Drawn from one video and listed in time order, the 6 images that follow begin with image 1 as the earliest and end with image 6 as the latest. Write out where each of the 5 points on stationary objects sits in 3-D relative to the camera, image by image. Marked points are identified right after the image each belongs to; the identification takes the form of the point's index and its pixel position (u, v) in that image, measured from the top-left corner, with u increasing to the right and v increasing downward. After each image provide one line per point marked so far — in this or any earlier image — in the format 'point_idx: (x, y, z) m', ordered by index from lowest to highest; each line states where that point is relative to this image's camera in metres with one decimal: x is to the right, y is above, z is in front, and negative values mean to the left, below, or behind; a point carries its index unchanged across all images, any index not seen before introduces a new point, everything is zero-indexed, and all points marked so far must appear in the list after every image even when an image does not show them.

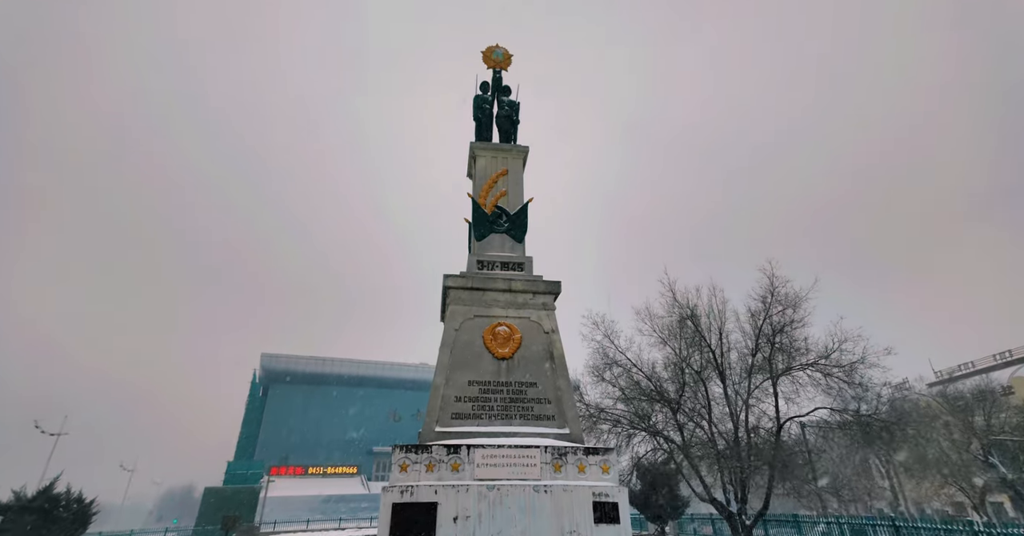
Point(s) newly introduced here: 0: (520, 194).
0: (+0.2, +1.4, +12.9) m
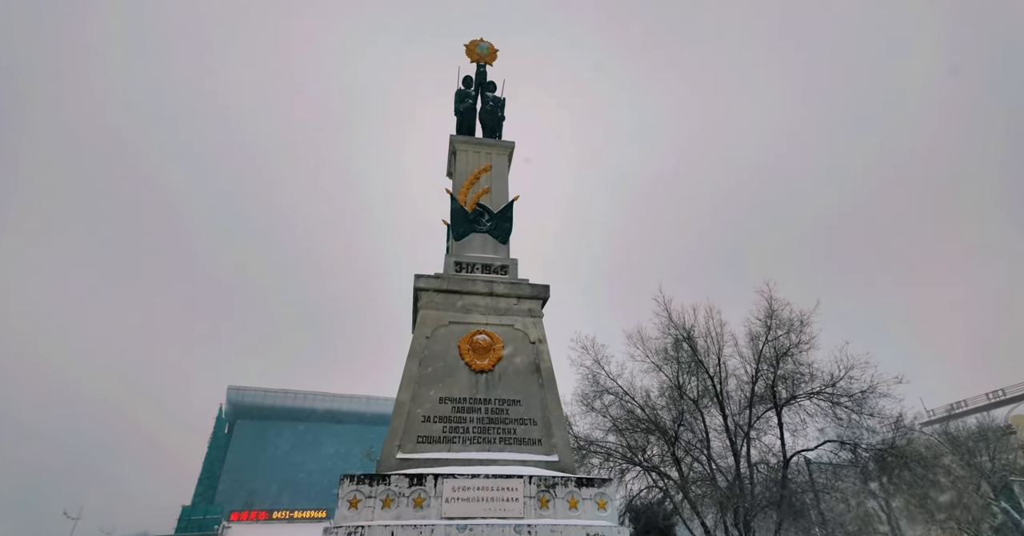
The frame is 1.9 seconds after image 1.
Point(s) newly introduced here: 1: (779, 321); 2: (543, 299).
0: (-0.1, +1.3, +11.5) m
1: (+6.5, -1.3, +15.8) m
2: (+0.5, -0.5, +9.9) m
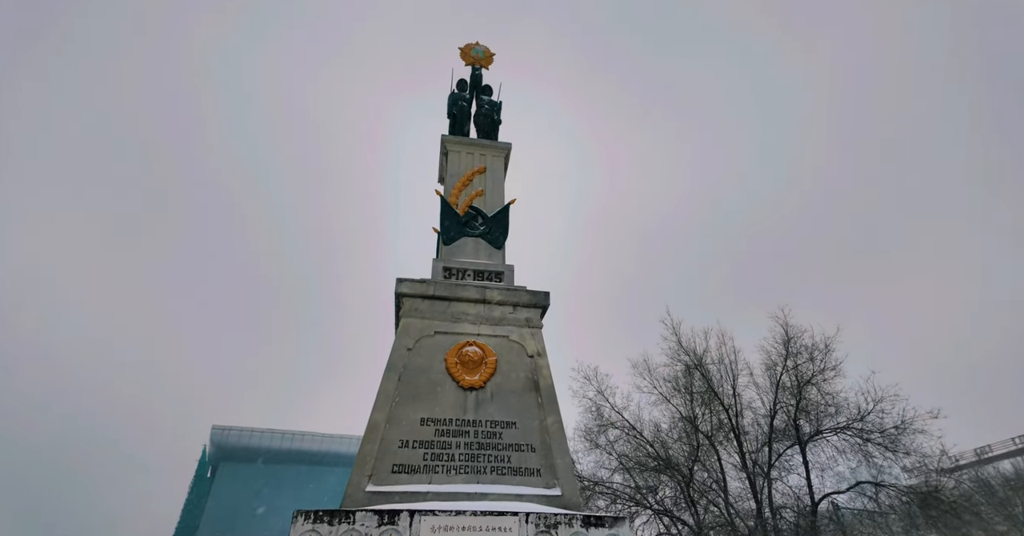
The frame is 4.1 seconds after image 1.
0: (-0.2, +1.1, +10.4) m
1: (+6.4, -1.8, +14.5) m
2: (+0.4, -0.5, +8.7) m
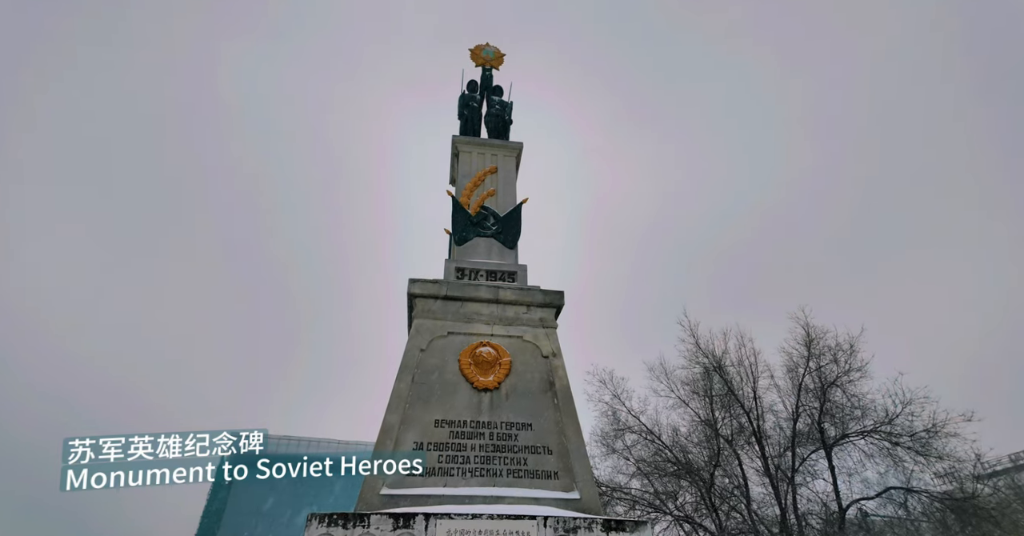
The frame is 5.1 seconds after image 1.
0: (0.0, +1.1, +10.3) m
1: (+6.7, -1.8, +14.2) m
2: (+0.6, -0.5, +8.5) m
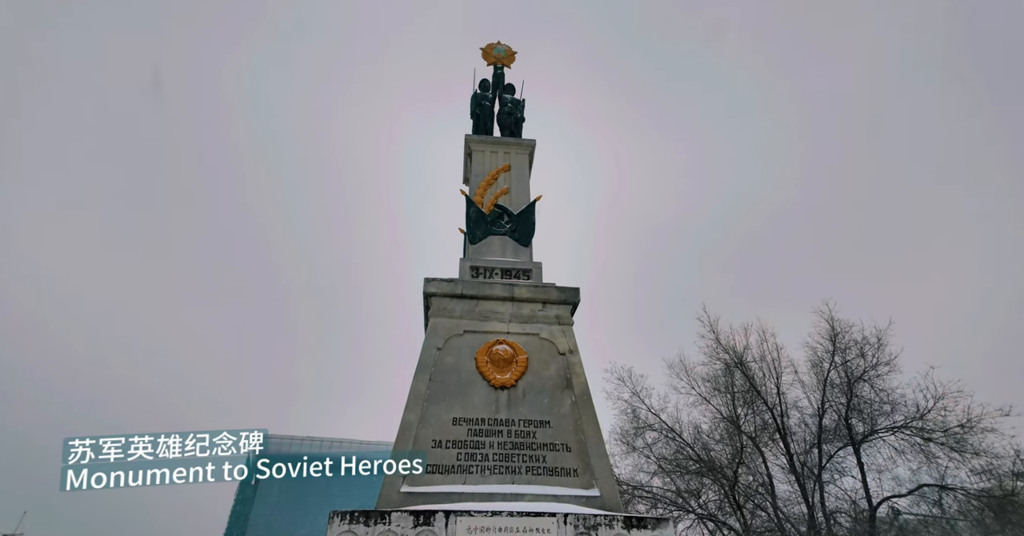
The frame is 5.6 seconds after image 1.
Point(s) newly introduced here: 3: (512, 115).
0: (+0.2, +1.2, +10.2) m
1: (+7.1, -1.6, +14.0) m
2: (+0.8, -0.5, +8.5) m
3: (0.0, +2.7, +11.6) m
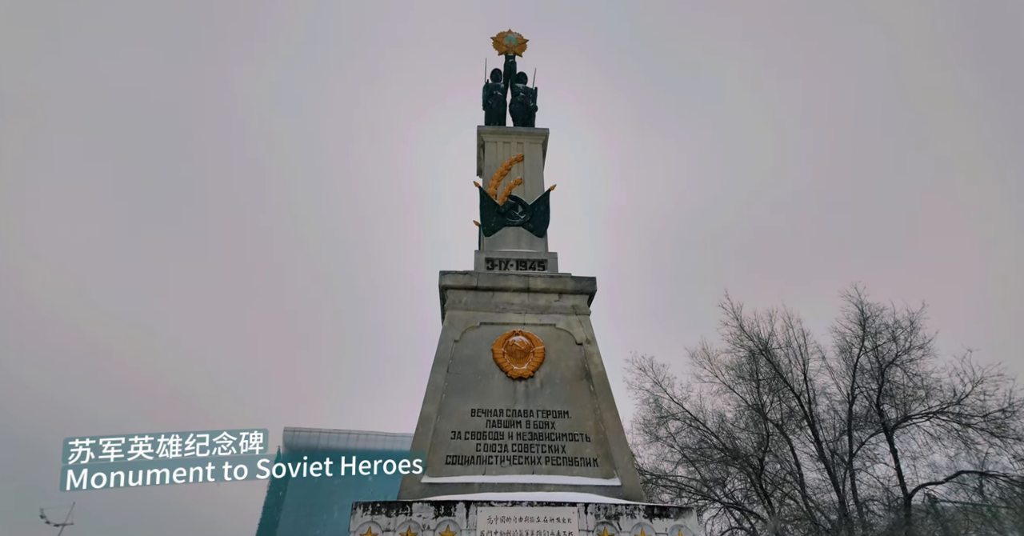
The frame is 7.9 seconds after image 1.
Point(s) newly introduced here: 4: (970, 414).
0: (+0.4, +1.3, +10.2) m
1: (+7.5, -1.2, +13.7) m
2: (+1.0, -0.3, +8.4) m
3: (+0.2, +2.9, +11.5) m
4: (+8.8, -2.8, +13.0) m
